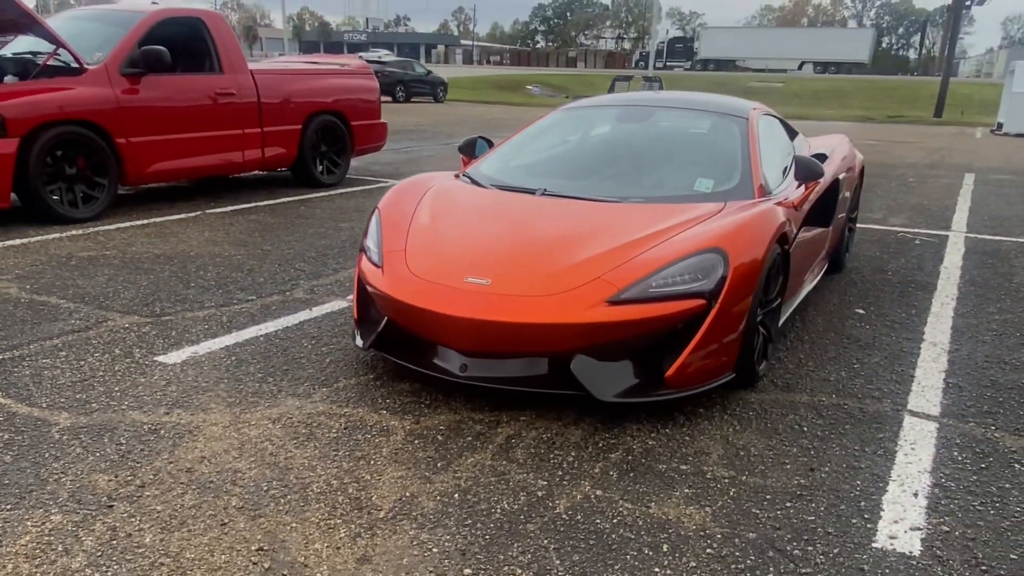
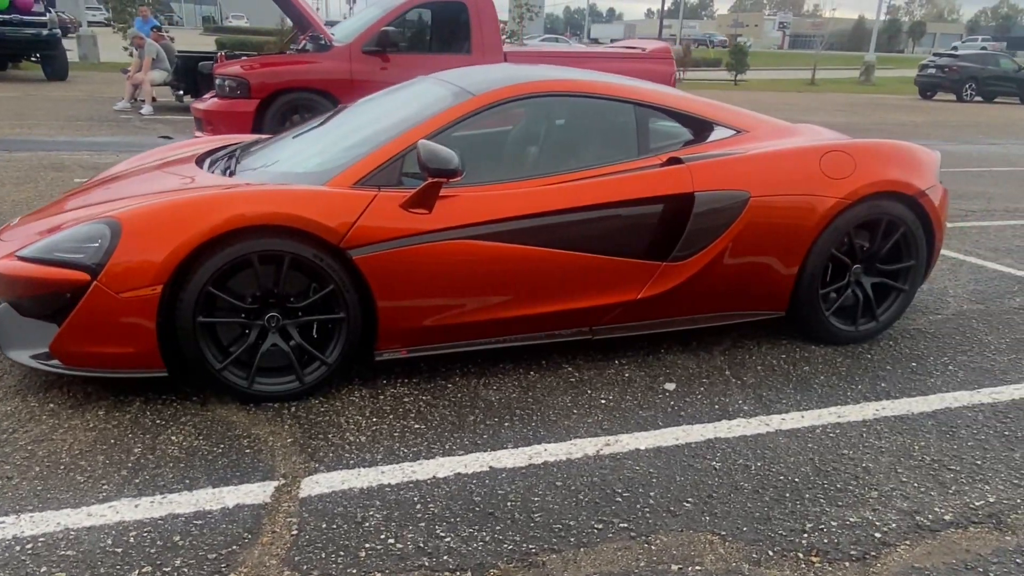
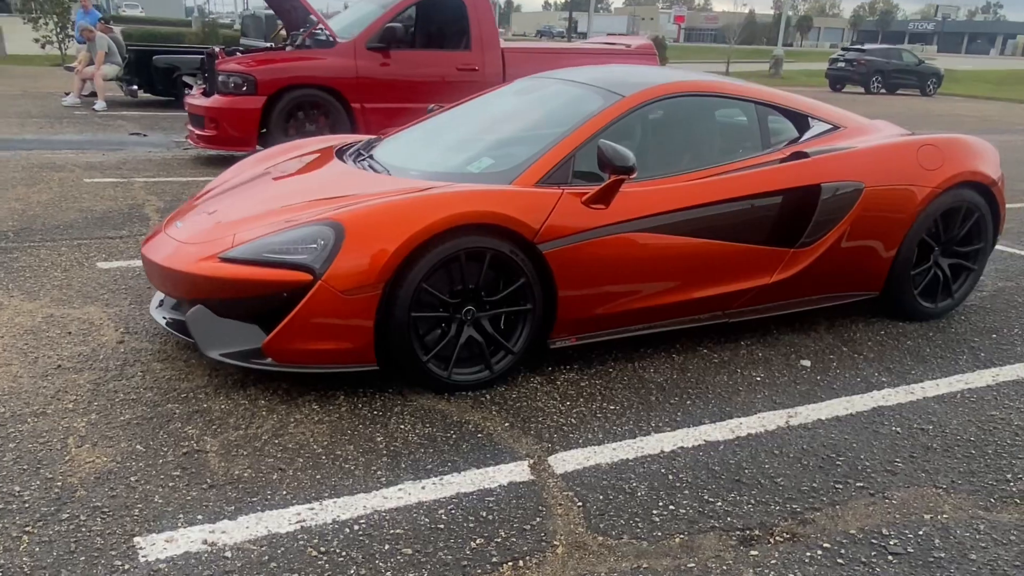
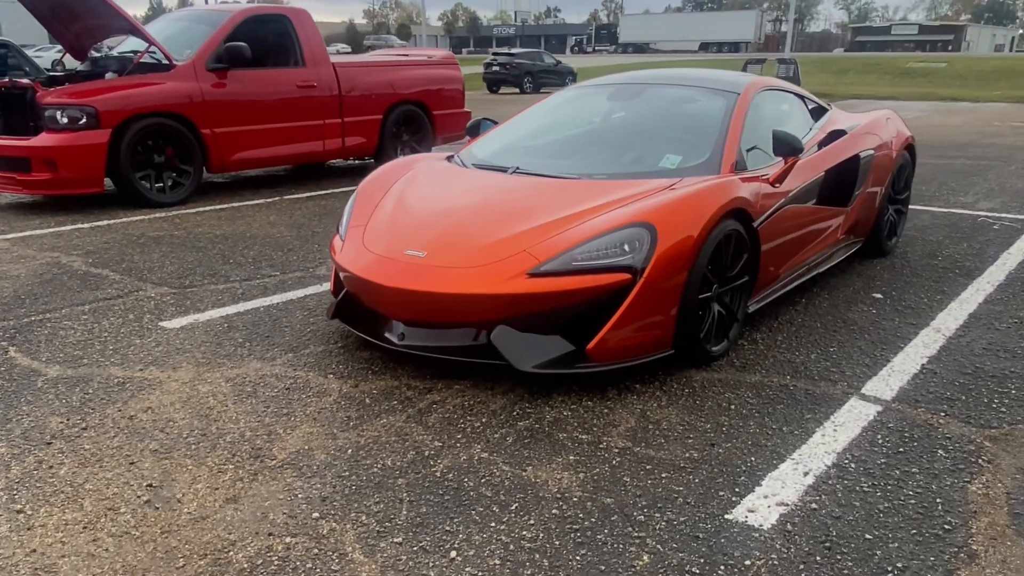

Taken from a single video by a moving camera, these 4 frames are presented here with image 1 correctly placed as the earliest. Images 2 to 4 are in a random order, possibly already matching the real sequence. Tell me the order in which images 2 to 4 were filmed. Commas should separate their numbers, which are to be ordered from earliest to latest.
4, 3, 2
